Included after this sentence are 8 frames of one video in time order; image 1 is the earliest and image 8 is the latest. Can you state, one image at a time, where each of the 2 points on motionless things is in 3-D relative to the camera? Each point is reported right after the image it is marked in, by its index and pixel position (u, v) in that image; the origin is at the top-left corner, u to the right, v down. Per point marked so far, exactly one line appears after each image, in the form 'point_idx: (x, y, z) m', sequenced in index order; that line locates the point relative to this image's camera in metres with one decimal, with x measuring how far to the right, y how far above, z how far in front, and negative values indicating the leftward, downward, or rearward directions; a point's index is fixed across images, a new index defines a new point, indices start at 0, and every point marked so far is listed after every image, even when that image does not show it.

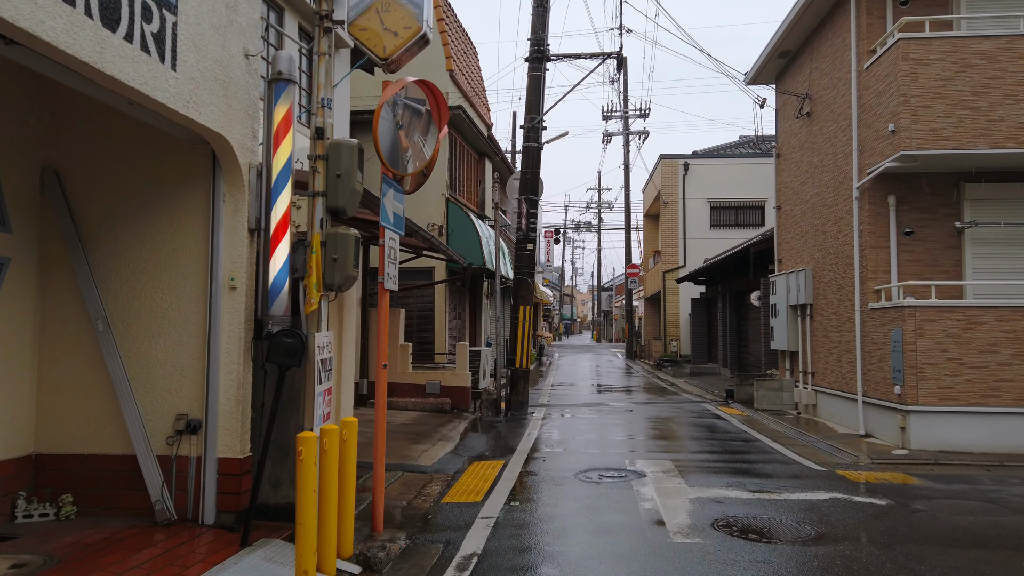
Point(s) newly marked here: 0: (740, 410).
0: (+4.6, -2.5, +15.2) m
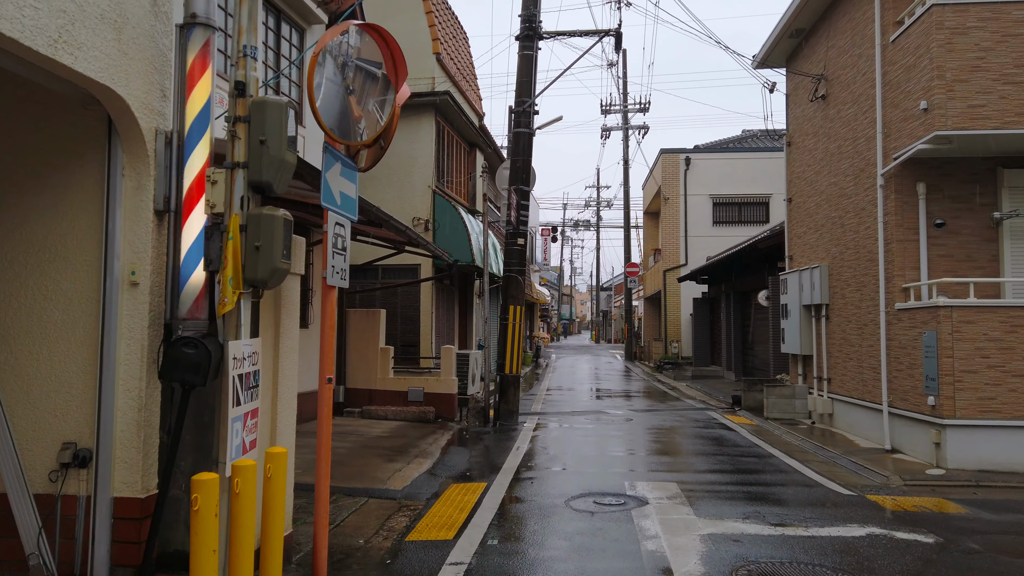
0: (+4.4, -2.5, +14.1) m
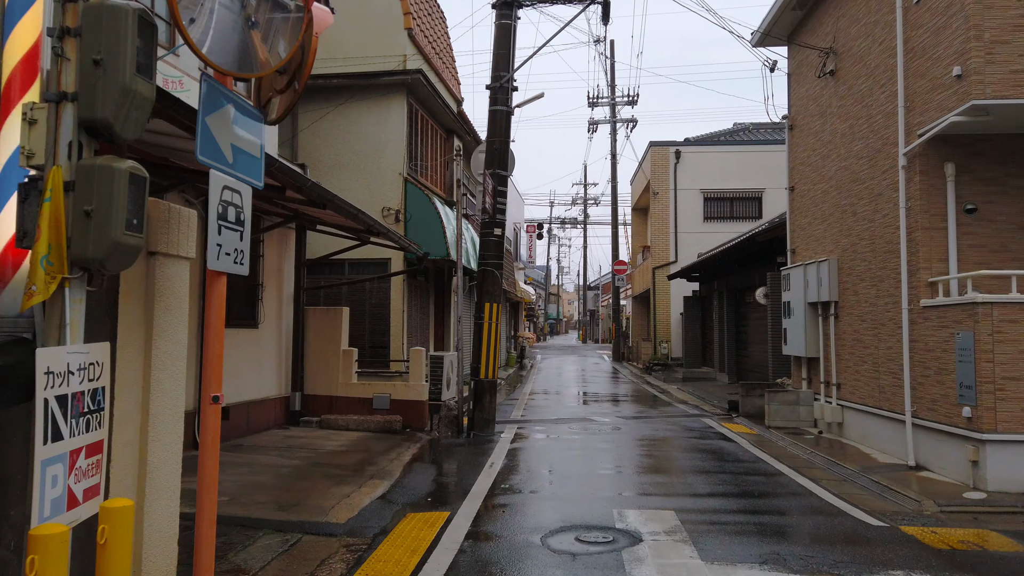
0: (+4.0, -2.4, +12.8) m
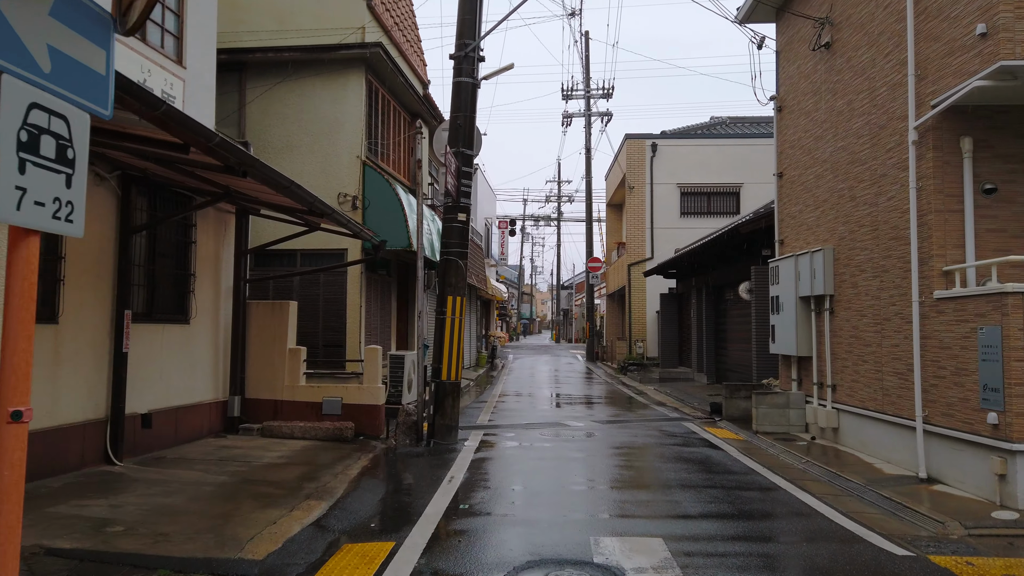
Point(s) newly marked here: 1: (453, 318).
0: (+3.5, -2.3, +11.8) m
1: (-0.8, -0.4, +10.6) m
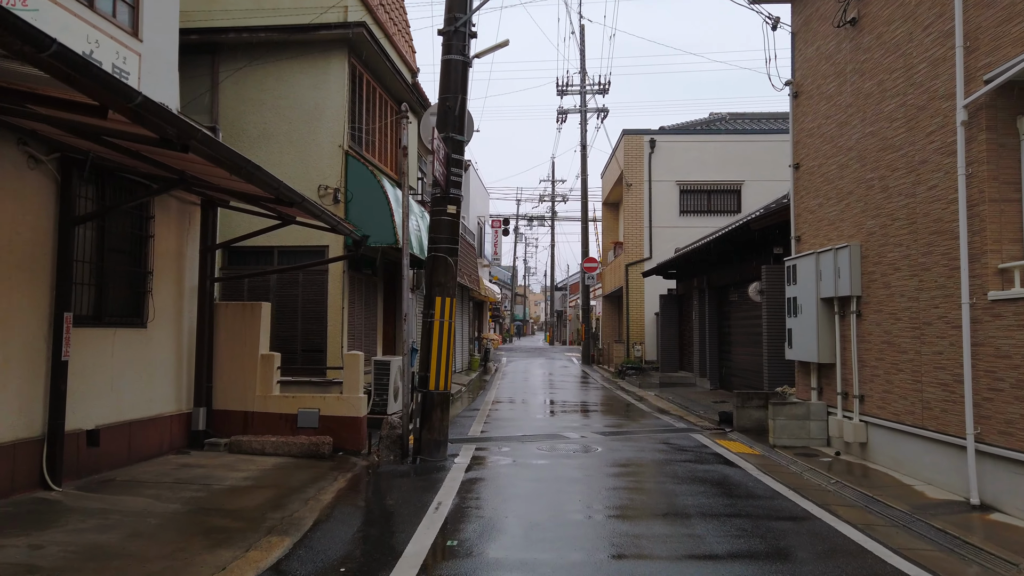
0: (+3.4, -2.3, +10.9) m
1: (-0.9, -0.4, +9.6) m
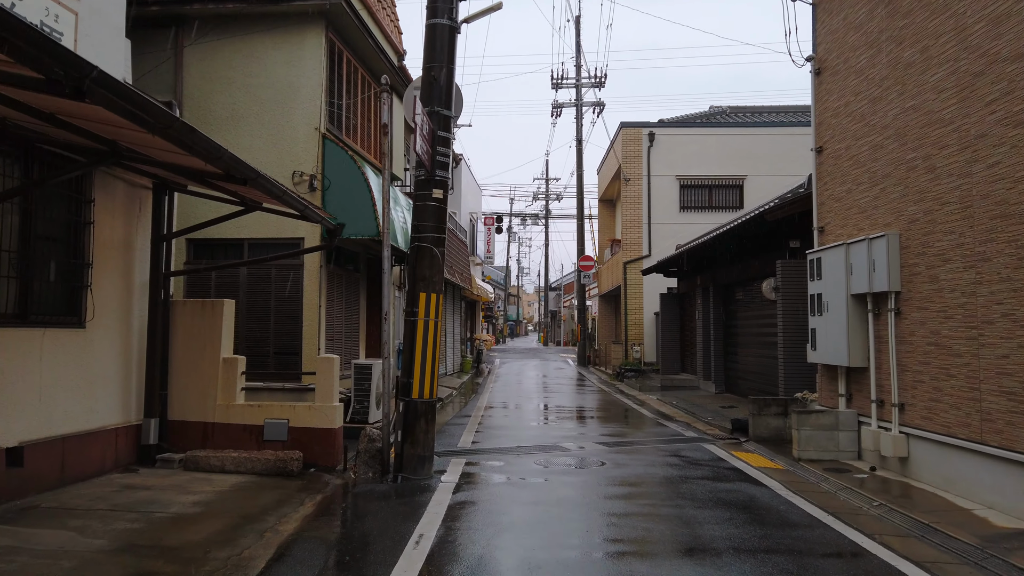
0: (+3.3, -2.2, +9.8) m
1: (-1.0, -0.4, +8.5) m
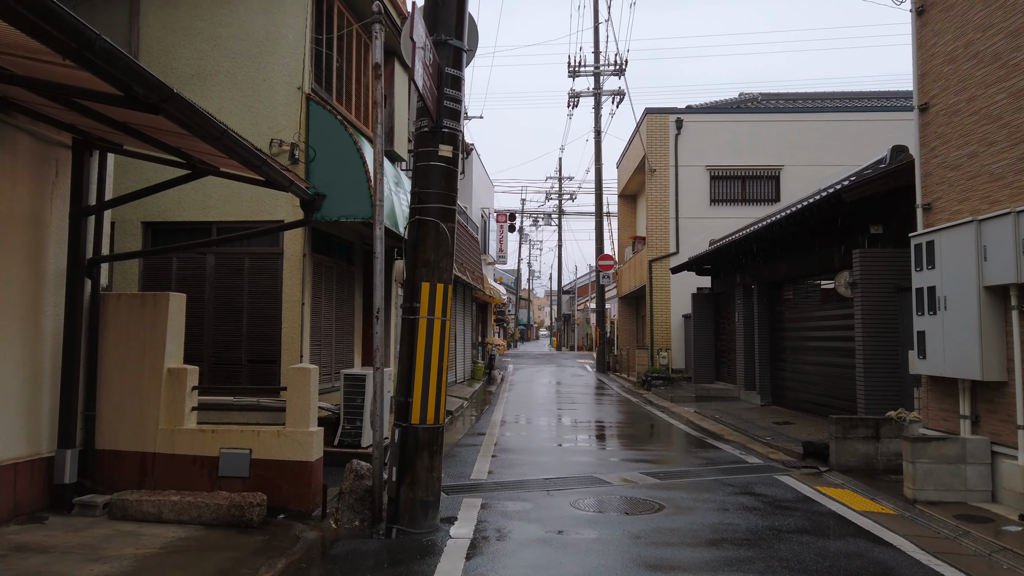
0: (+3.6, -2.2, +7.6) m
1: (-0.7, -0.3, +6.4) m
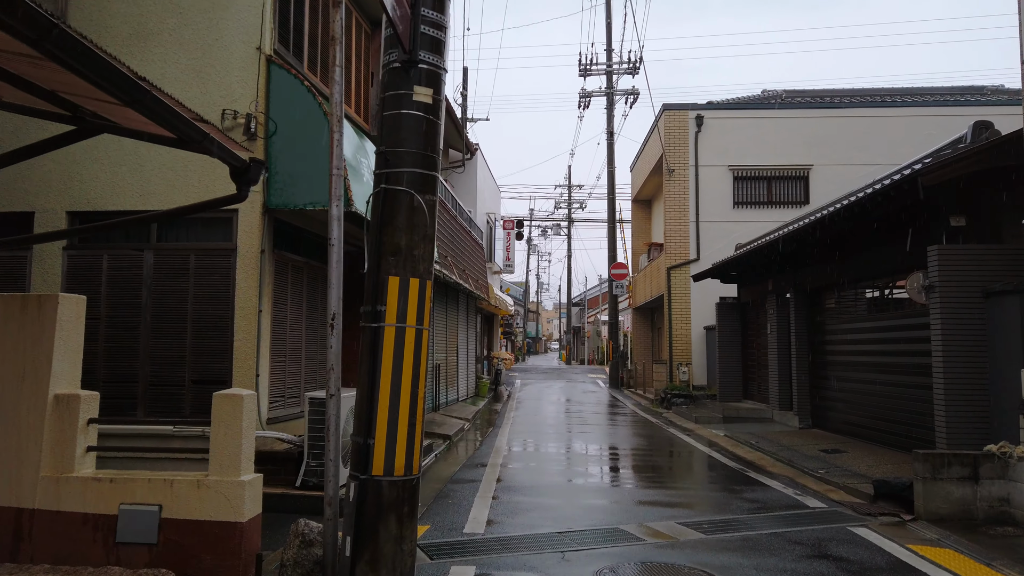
0: (+3.7, -2.2, +5.8) m
1: (-0.7, -0.3, +4.6) m
